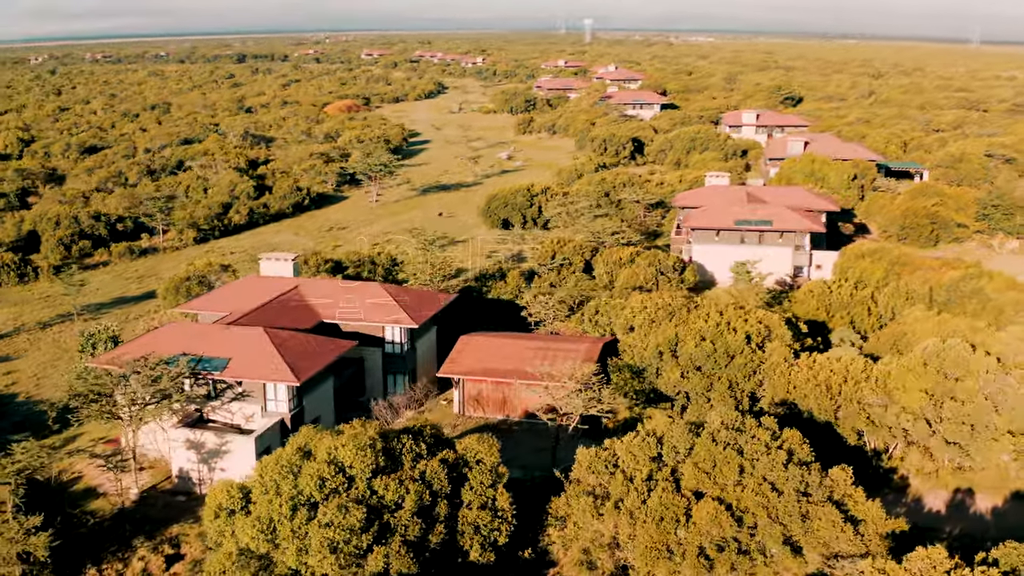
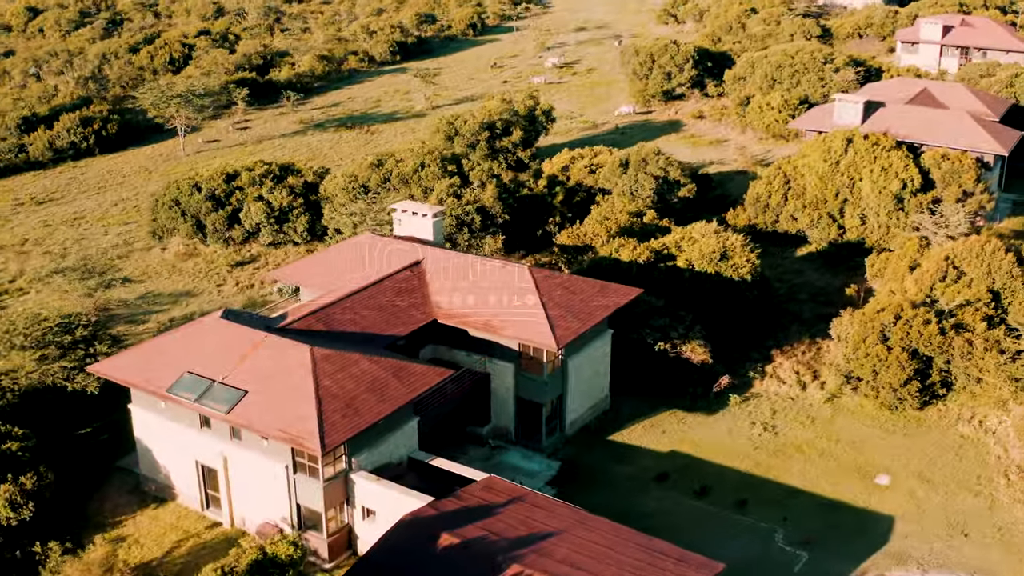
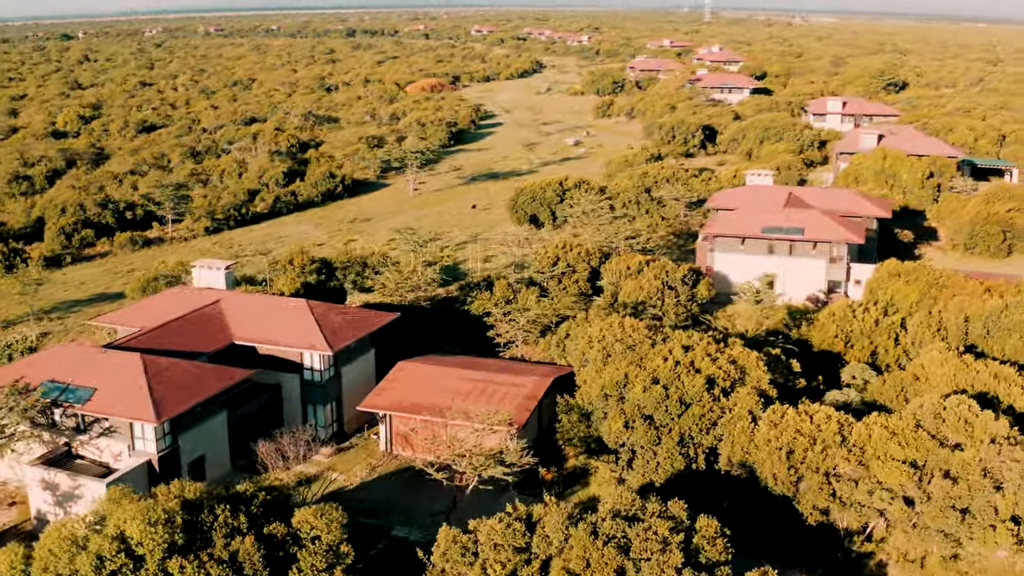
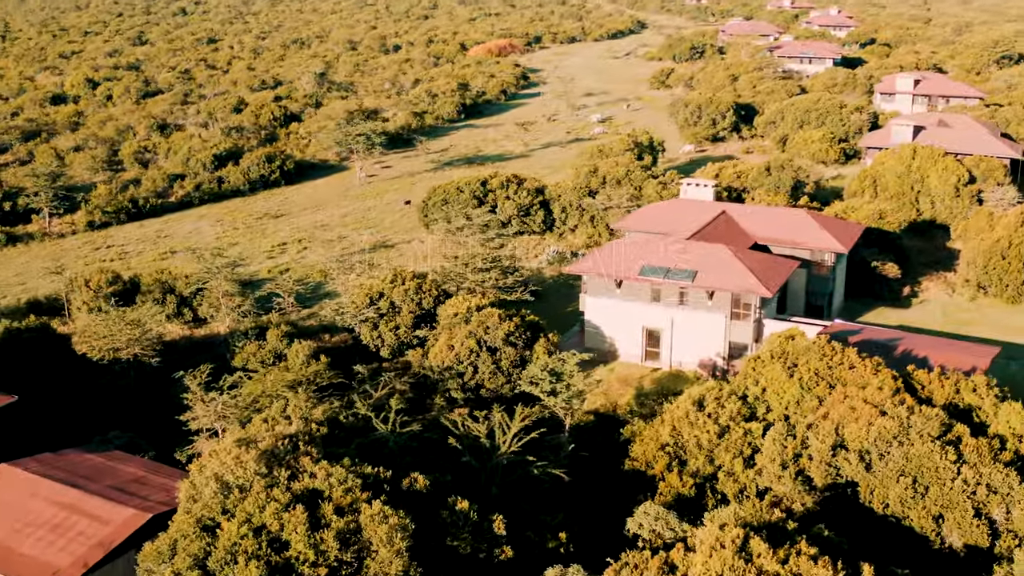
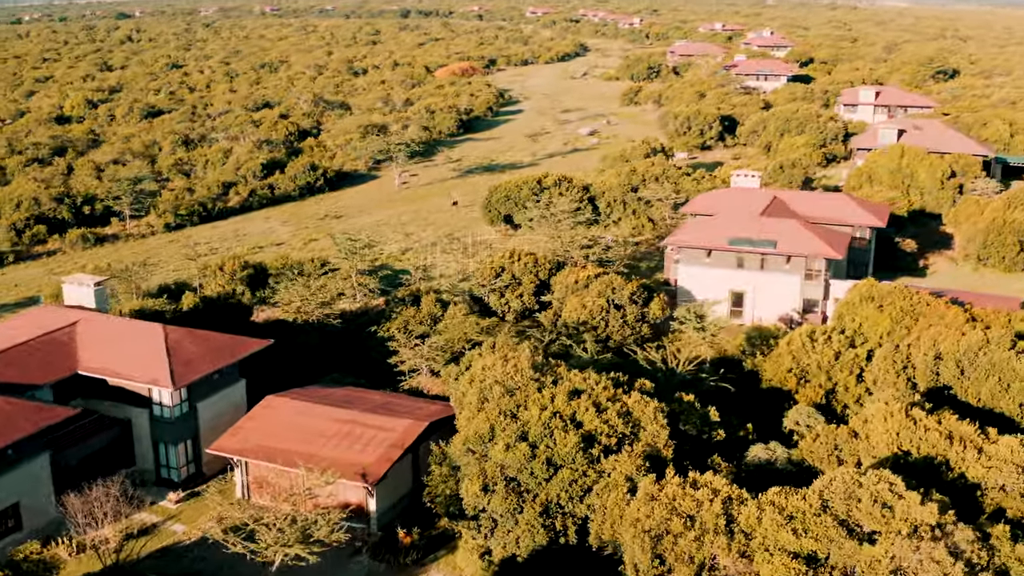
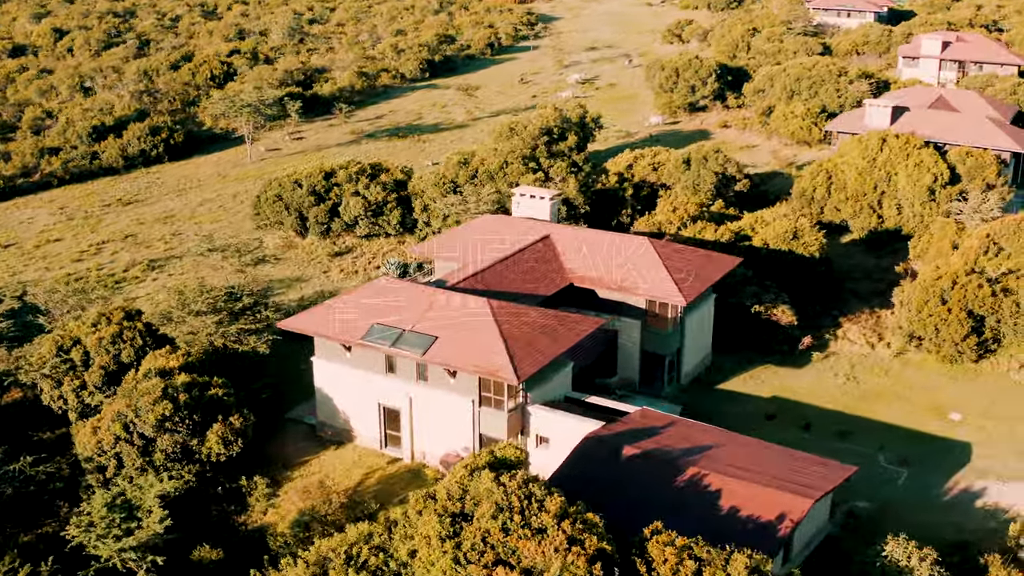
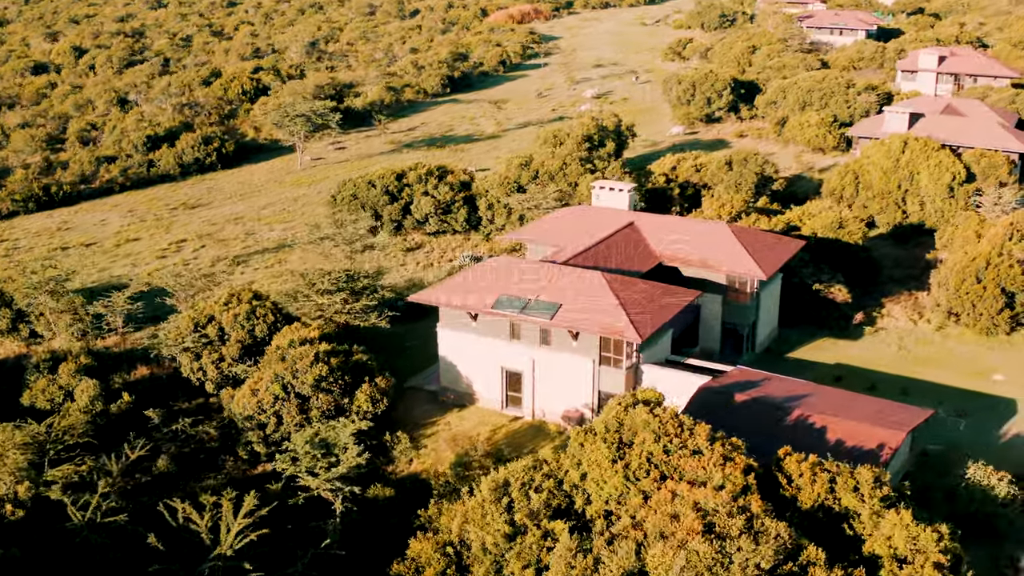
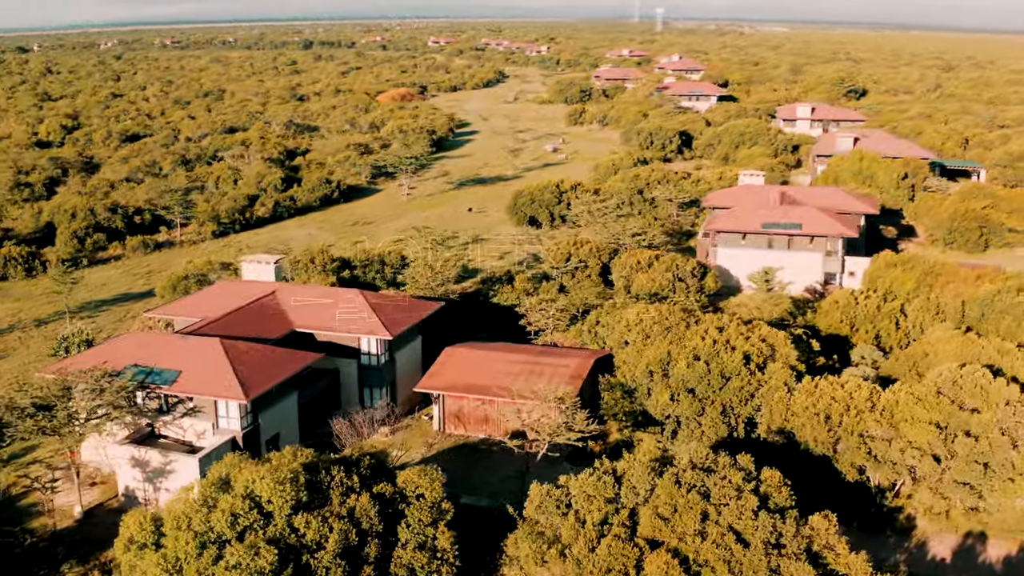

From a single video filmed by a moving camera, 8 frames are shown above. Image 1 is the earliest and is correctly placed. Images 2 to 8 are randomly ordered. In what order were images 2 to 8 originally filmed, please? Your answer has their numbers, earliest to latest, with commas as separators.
8, 3, 5, 4, 7, 6, 2
